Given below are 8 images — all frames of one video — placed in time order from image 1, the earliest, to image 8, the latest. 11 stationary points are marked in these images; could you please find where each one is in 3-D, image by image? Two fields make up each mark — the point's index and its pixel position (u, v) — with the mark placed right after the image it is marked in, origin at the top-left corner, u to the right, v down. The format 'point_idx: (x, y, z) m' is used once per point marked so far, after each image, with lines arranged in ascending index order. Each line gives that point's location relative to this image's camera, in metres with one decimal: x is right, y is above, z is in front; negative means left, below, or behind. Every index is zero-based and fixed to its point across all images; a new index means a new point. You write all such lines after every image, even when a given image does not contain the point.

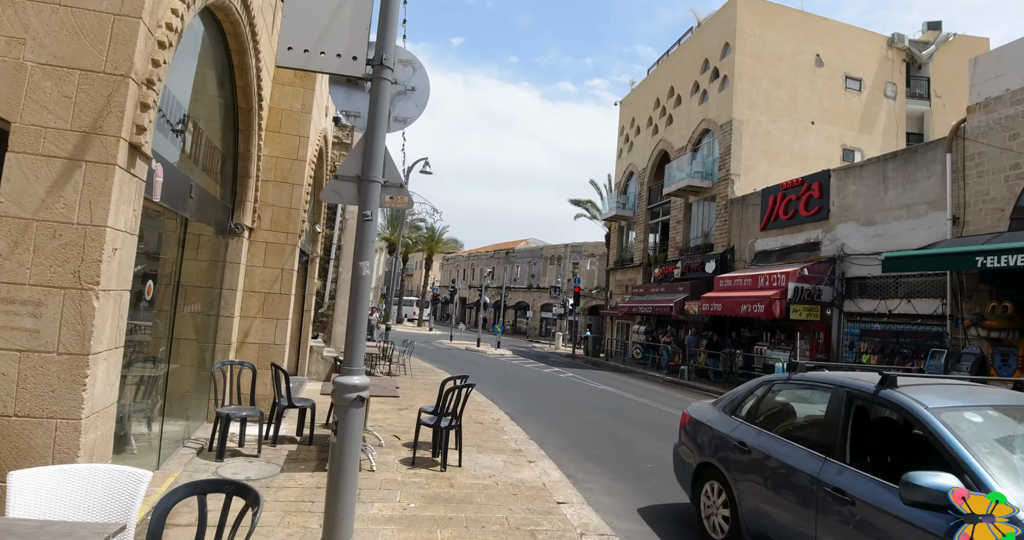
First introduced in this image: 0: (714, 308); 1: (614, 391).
0: (+6.5, -1.2, +19.0) m
1: (+2.6, -3.1, +15.1) m
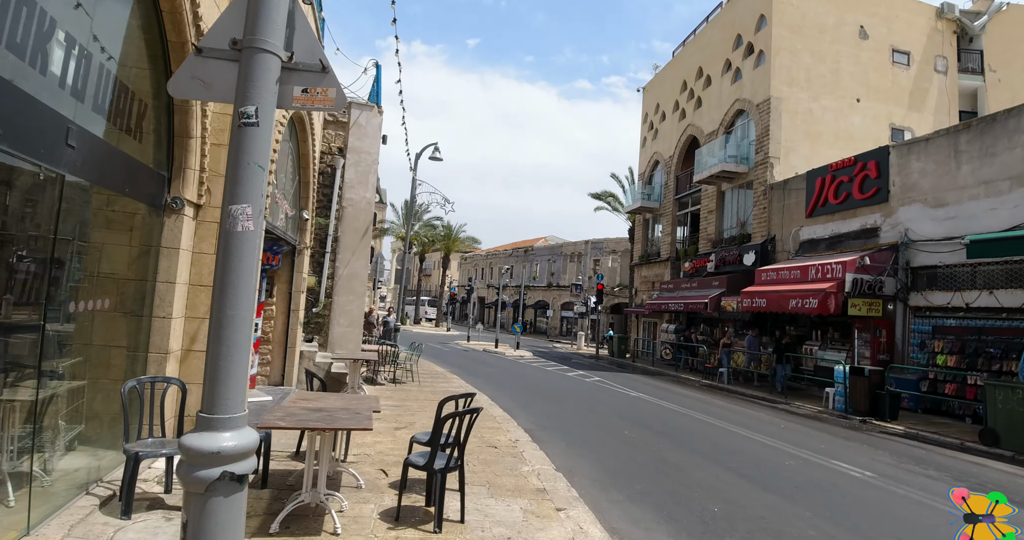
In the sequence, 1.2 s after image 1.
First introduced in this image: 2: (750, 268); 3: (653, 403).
0: (+7.1, -1.0, +17.0) m
1: (+3.1, -2.9, +13.2) m
2: (+8.1, +0.1, +19.9) m
3: (+3.0, -2.8, +12.5) m
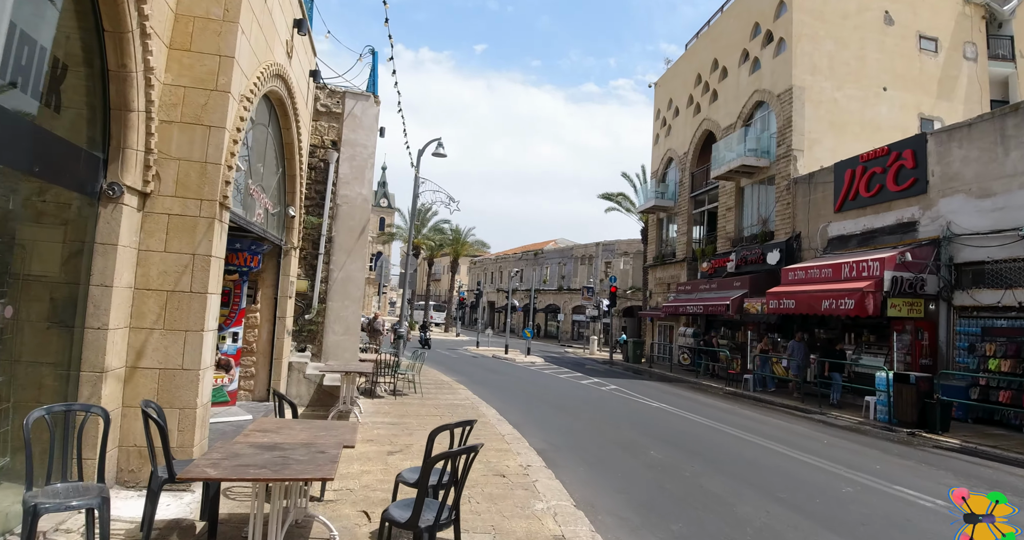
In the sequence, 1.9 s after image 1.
0: (+7.4, -0.9, +15.9) m
1: (+3.3, -2.9, +12.2) m
2: (+8.4, +0.1, +18.7) m
3: (+3.2, -2.8, +11.4) m
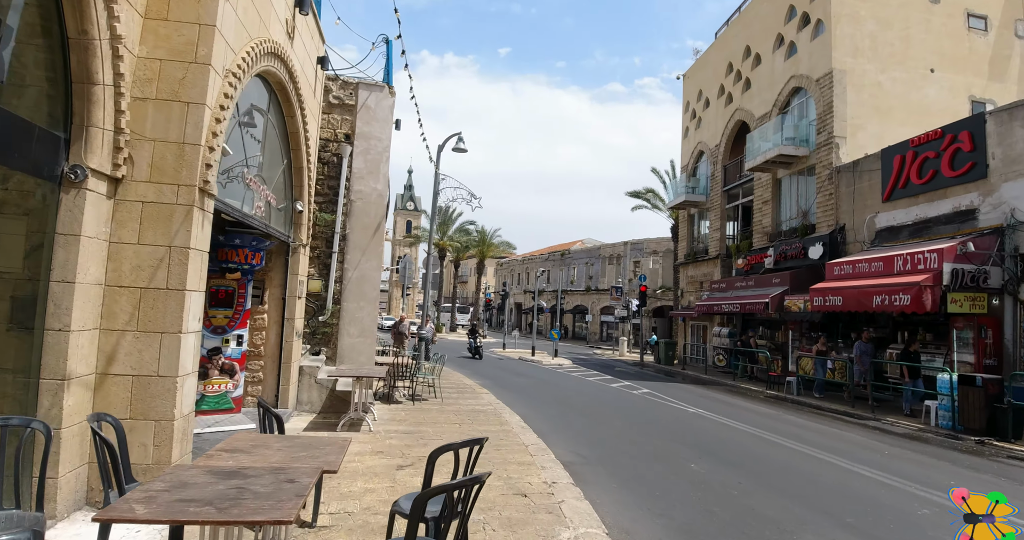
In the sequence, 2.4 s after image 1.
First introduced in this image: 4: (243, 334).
0: (+8.0, -0.8, +14.8) m
1: (+3.8, -2.8, +11.3) m
2: (+9.1, +0.2, +17.6) m
3: (+3.7, -2.7, +10.6) m
4: (-3.6, -0.9, +7.8) m
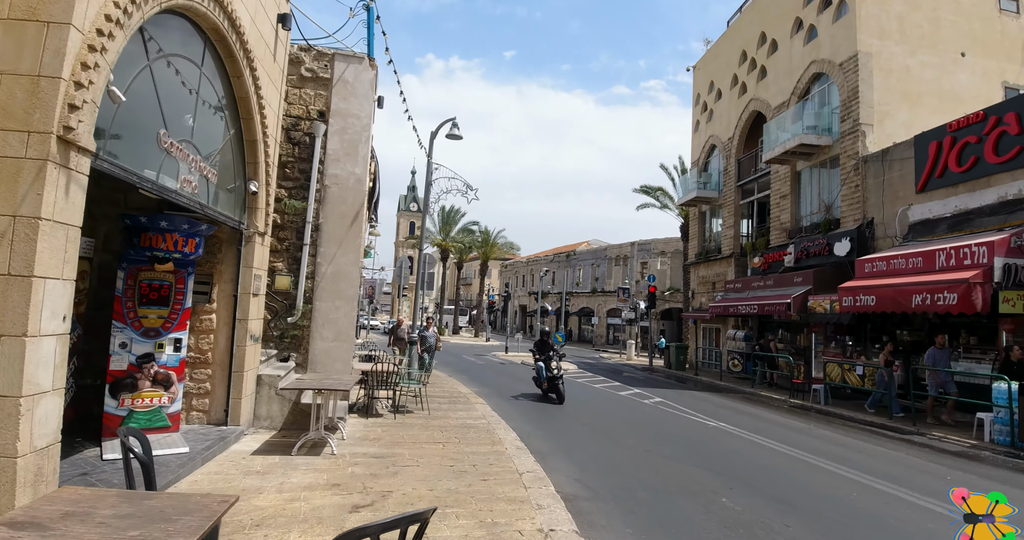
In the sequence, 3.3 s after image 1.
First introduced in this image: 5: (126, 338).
0: (+8.0, -0.7, +13.5) m
1: (+3.7, -2.7, +10.0) m
2: (+9.1, +0.3, +16.3) m
3: (+3.6, -2.6, +9.2) m
4: (-3.7, -0.8, +6.6) m
5: (-4.1, -0.7, +6.3) m
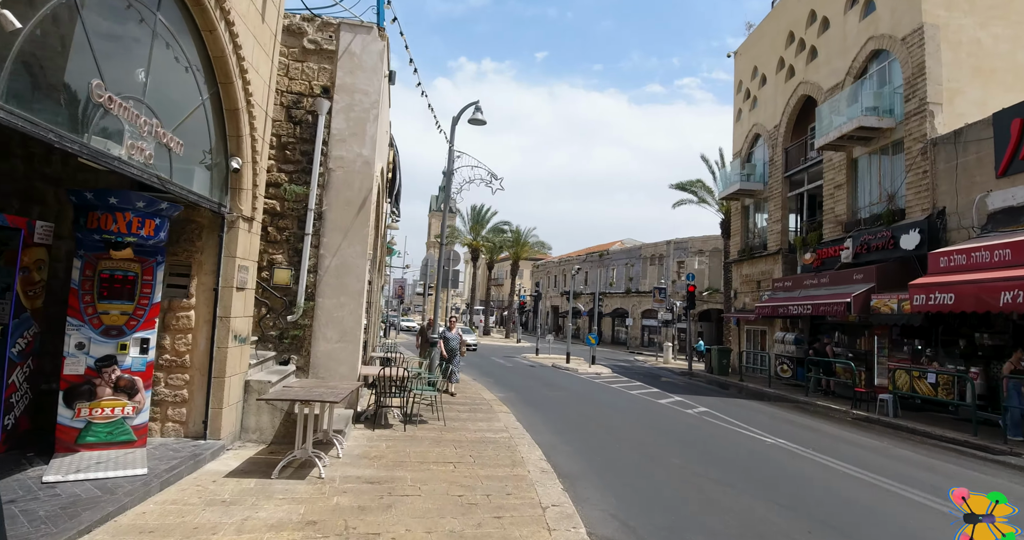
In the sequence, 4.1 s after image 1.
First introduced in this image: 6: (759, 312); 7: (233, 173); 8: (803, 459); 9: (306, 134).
0: (+8.6, -0.6, +11.9) m
1: (+4.1, -2.6, +8.6) m
2: (+9.9, +0.4, +14.6) m
3: (+4.0, -2.5, +7.9) m
4: (-3.5, -0.7, +5.7) m
5: (-3.9, -0.6, +5.4) m
6: (+8.2, -1.4, +19.5) m
7: (-2.9, +1.0, +6.2) m
8: (+4.0, -2.6, +8.2) m
9: (-2.9, +1.9, +8.4) m
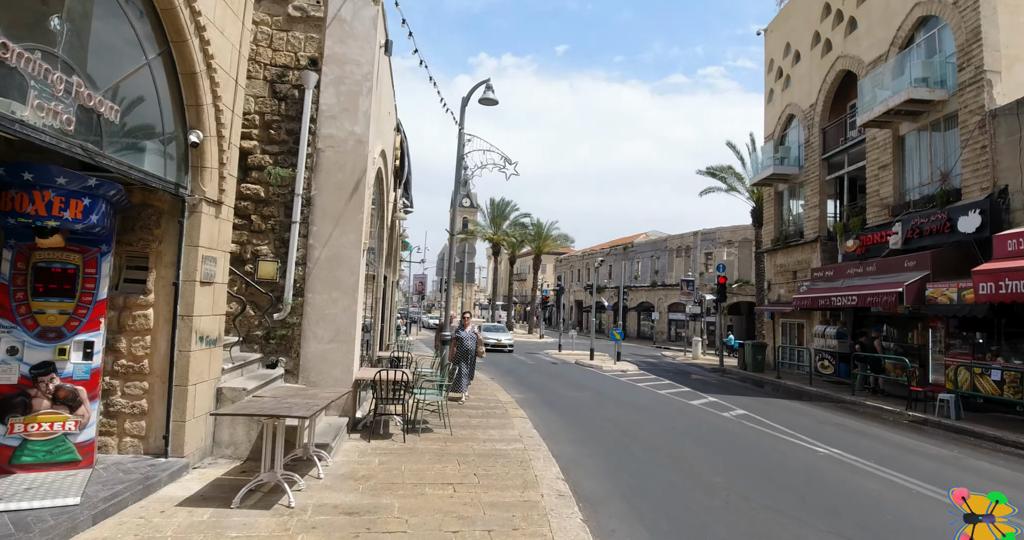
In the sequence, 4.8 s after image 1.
0: (+8.9, -0.3, +10.6) m
1: (+4.3, -2.4, +7.5) m
2: (+10.2, +0.7, +13.3) m
3: (+4.2, -2.3, +6.8) m
4: (-3.4, -0.6, +4.9) m
5: (-3.8, -0.6, +4.6) m
6: (+8.8, -1.1, +18.2) m
7: (-2.9, +1.1, +5.4) m
8: (+4.2, -2.4, +7.1) m
9: (-2.8, +2.0, +7.5) m
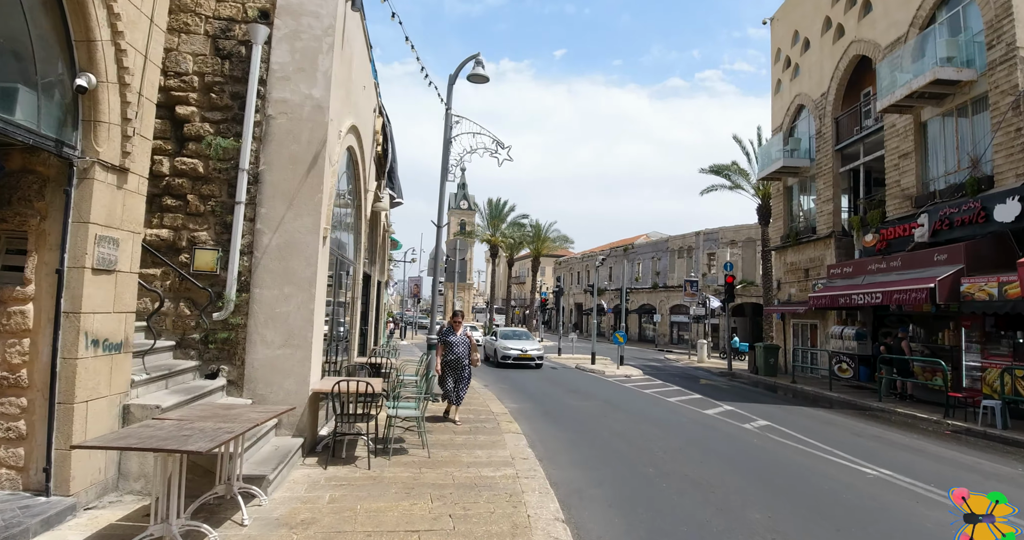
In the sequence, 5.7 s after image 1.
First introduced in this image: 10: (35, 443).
0: (+8.7, -0.2, +9.4) m
1: (+4.2, -2.3, +6.3) m
2: (+10.1, +0.9, +12.1) m
3: (+4.0, -2.2, +5.6) m
4: (-3.5, -0.5, +3.6) m
5: (-4.0, -0.4, +3.4) m
6: (+8.7, -1.0, +17.1) m
7: (-3.0, +1.2, +4.2) m
8: (+4.1, -2.2, +5.9) m
9: (-2.9, +2.1, +6.3) m
10: (-3.3, -1.2, +4.1) m
